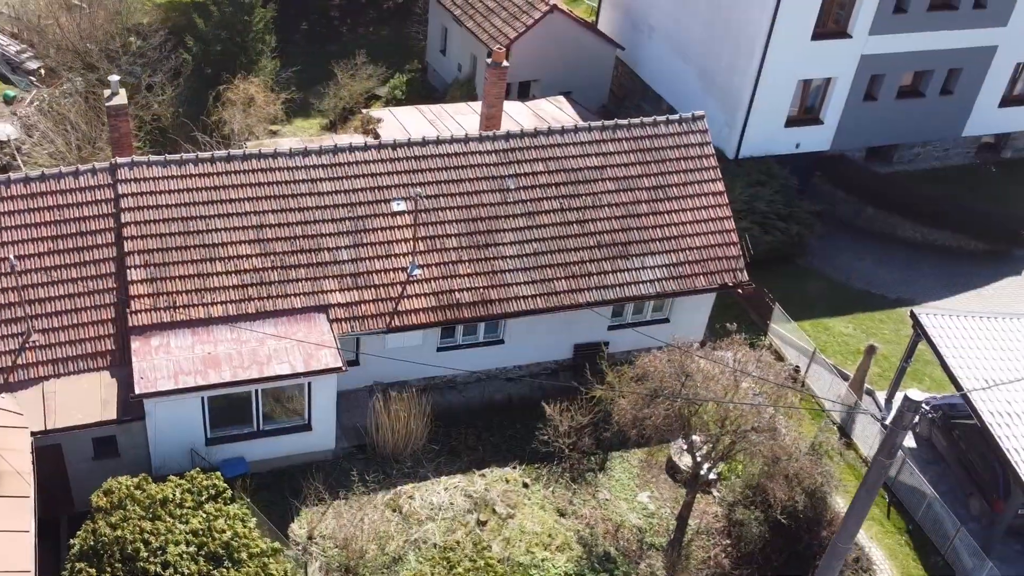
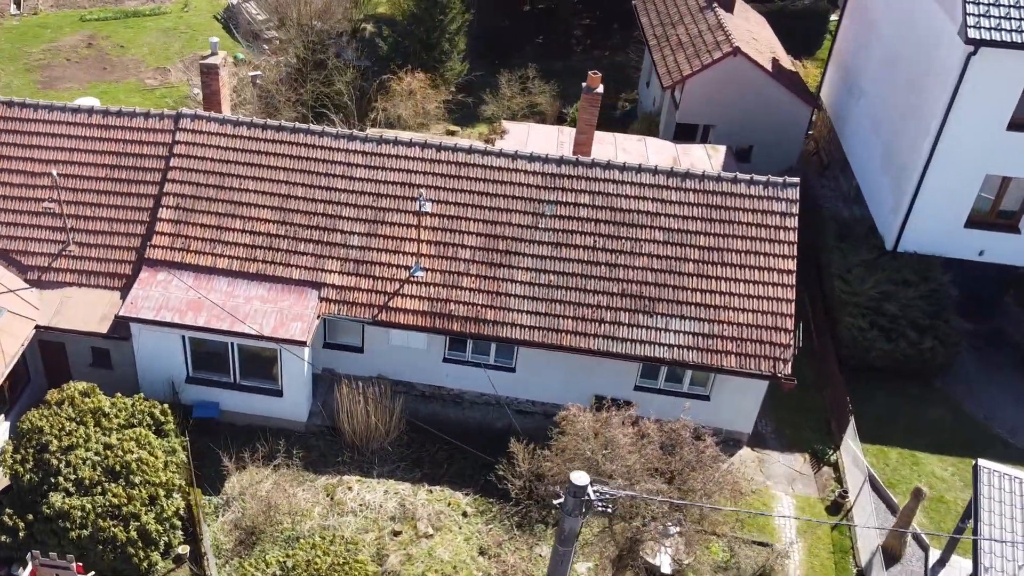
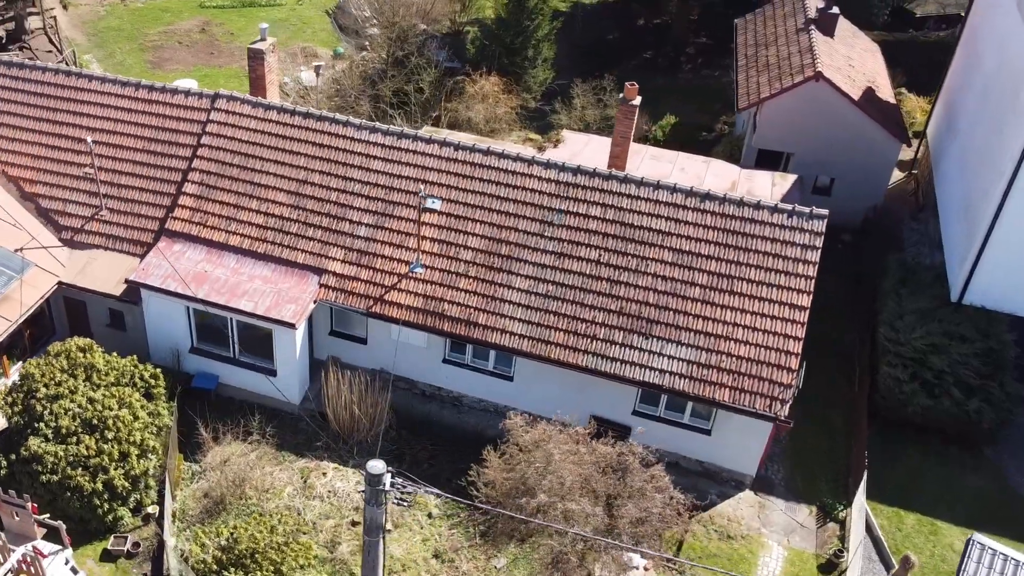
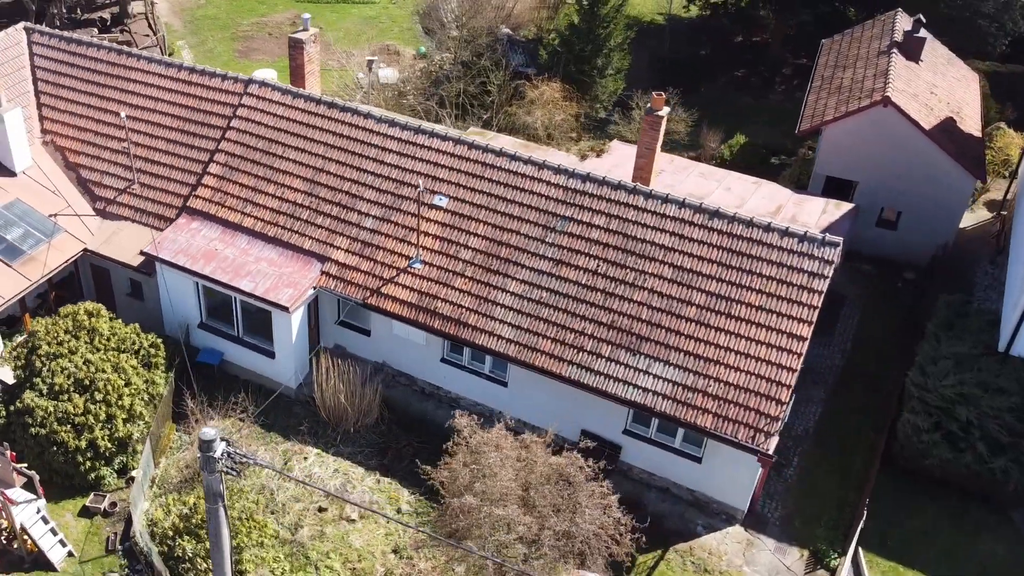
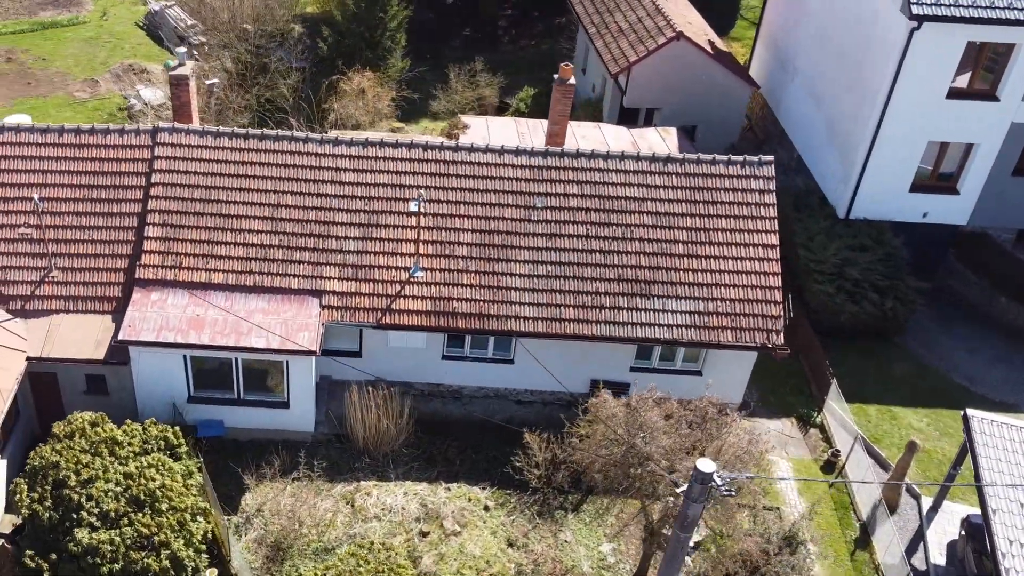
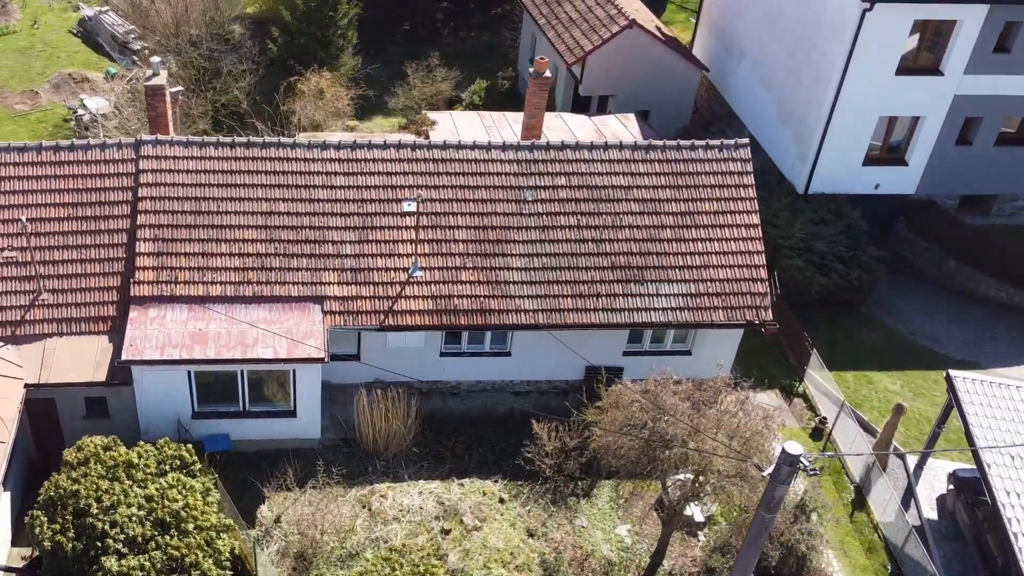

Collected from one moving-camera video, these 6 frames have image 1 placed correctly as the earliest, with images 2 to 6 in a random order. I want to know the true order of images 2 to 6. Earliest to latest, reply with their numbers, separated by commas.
6, 5, 2, 3, 4
